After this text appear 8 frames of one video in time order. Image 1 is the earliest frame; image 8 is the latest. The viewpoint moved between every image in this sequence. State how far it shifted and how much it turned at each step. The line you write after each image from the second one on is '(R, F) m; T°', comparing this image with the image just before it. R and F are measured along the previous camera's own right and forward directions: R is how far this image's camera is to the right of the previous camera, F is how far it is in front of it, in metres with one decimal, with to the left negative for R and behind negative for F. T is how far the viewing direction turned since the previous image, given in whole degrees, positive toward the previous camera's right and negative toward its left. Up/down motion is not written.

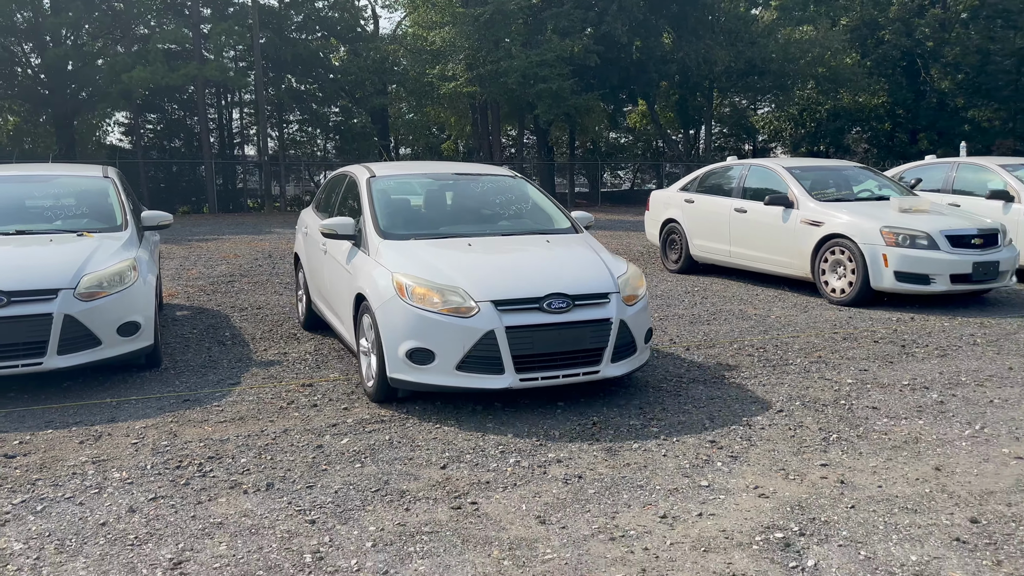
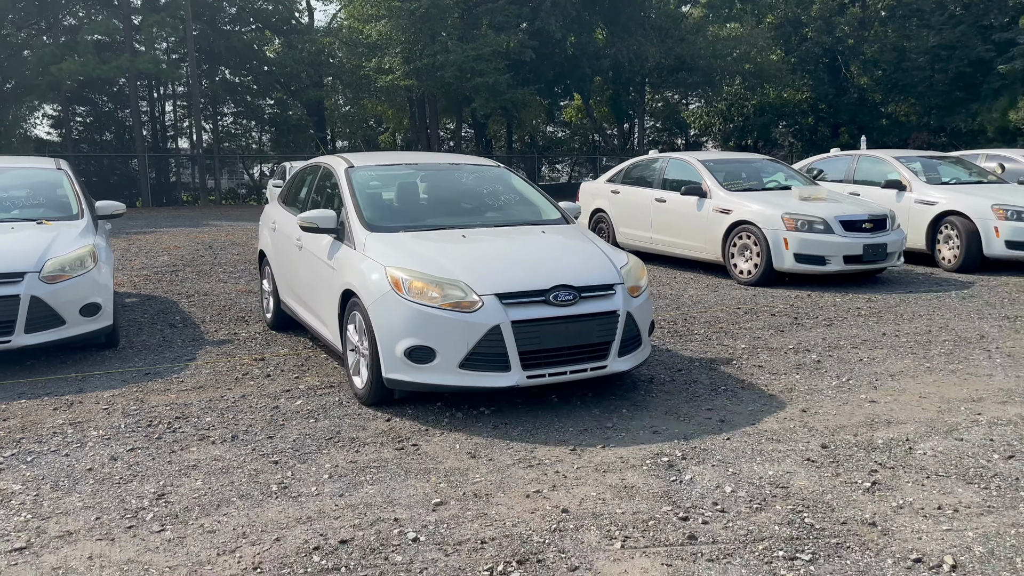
(0.0, -0.7) m; +4°
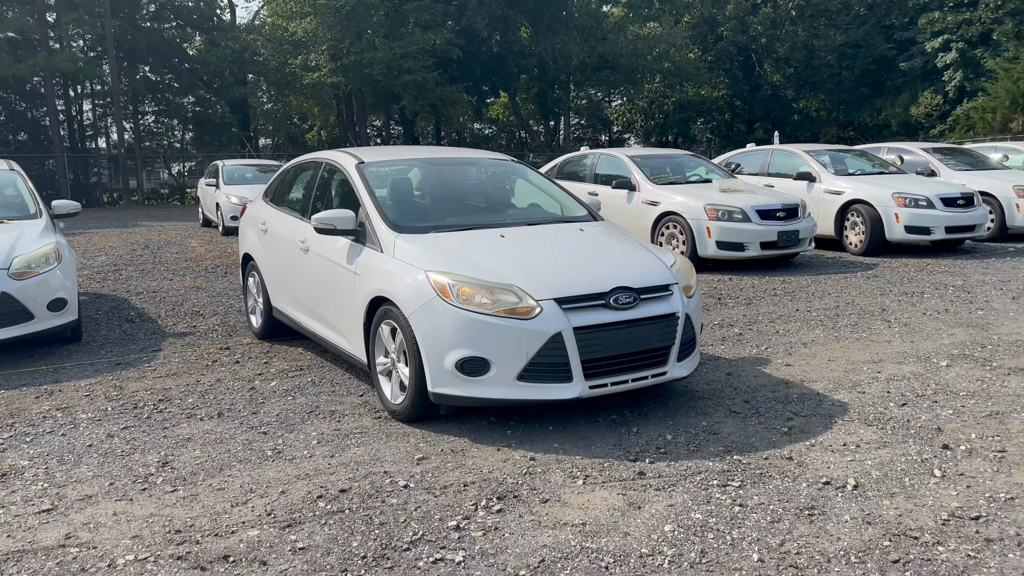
(-0.2, -0.5) m; +5°
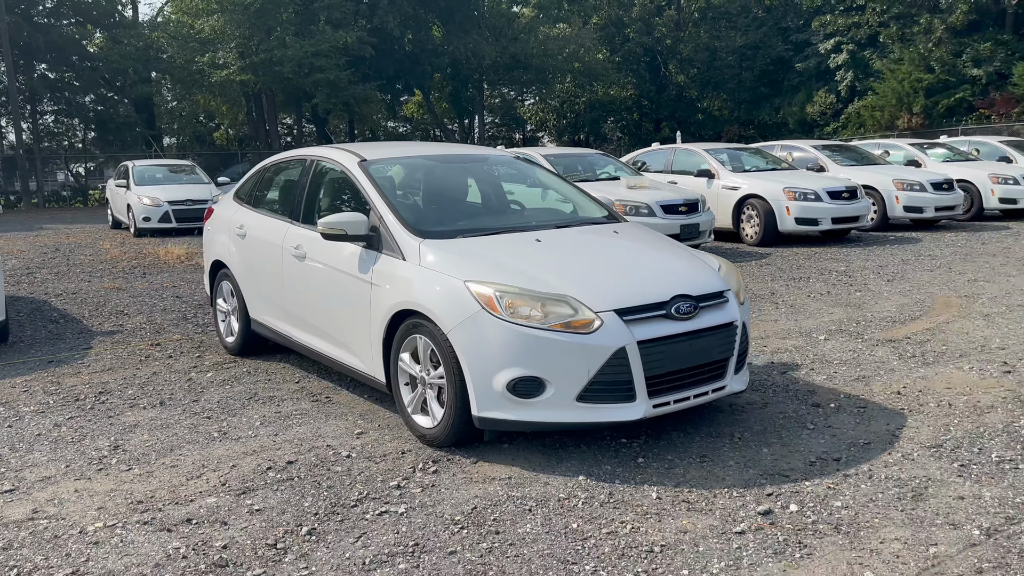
(-0.1, -0.5) m; +6°
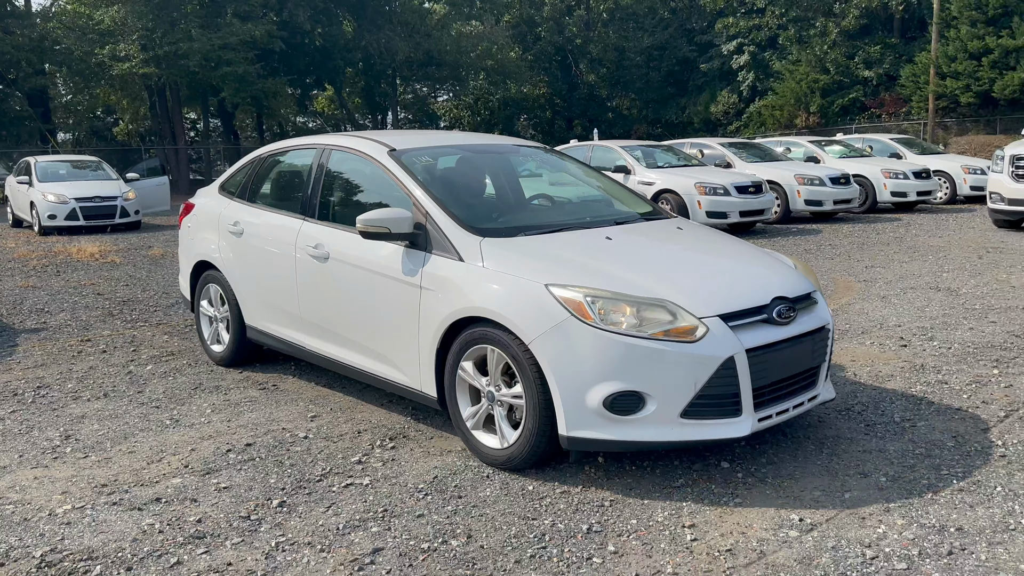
(-0.2, -0.3) m; +6°
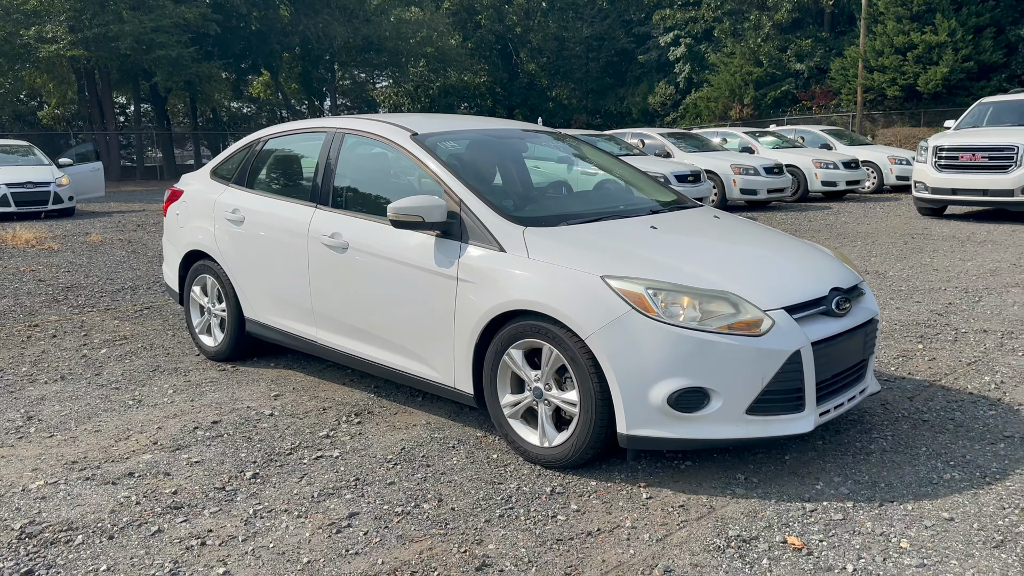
(-0.1, -0.2) m; +4°
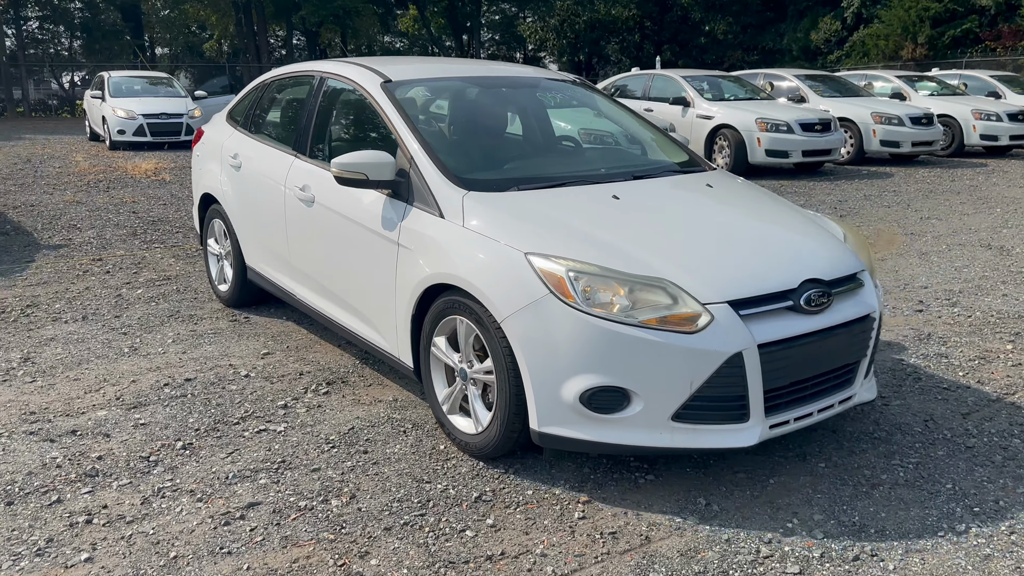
(+0.8, +0.5) m; -10°
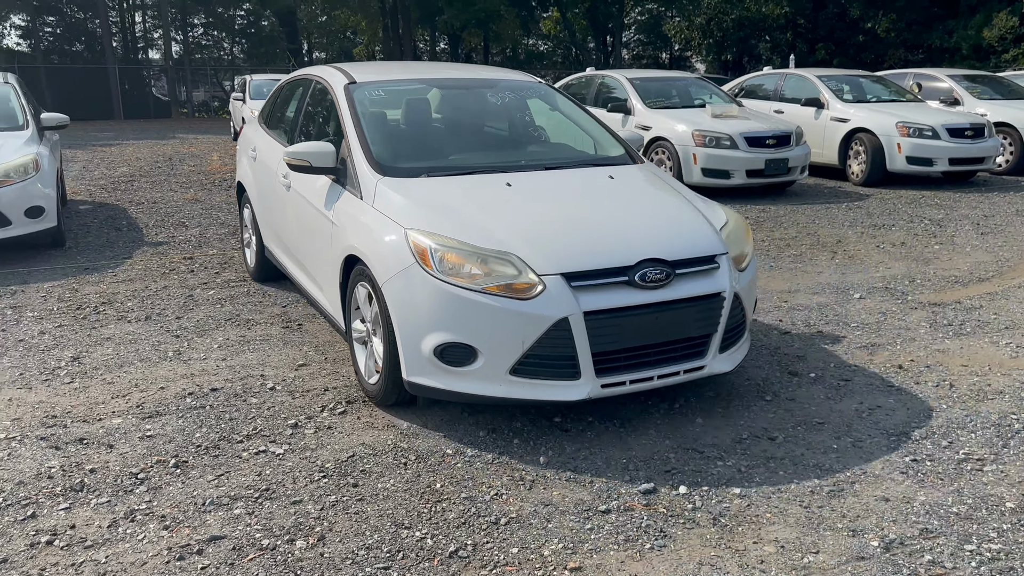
(+0.5, +0.4) m; -9°
